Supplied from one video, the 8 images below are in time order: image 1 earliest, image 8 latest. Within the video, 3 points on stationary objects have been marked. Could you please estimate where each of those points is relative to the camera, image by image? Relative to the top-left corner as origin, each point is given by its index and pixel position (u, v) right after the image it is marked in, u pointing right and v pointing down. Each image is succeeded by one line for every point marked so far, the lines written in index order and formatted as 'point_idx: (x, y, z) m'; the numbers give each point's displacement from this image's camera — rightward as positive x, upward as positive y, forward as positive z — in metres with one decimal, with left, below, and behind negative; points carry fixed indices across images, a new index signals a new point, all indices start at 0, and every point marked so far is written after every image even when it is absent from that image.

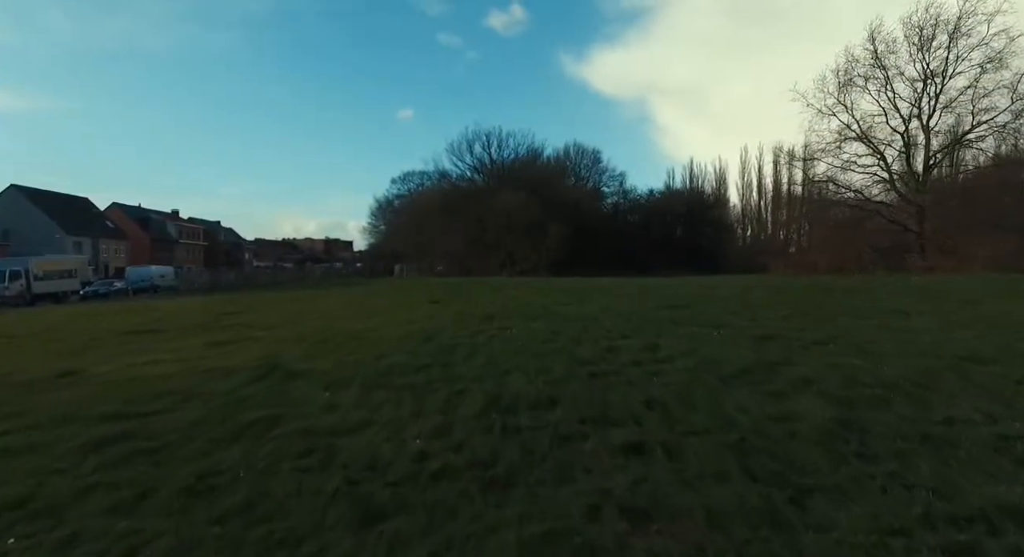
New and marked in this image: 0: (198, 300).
0: (-9.3, -0.5, +17.2) m
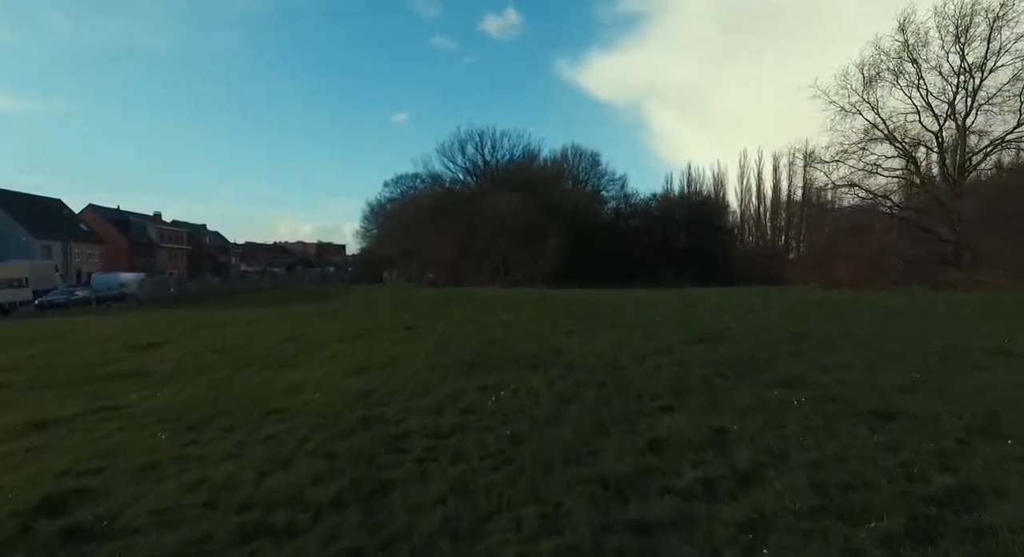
0: (-9.5, -0.9, +15.3) m
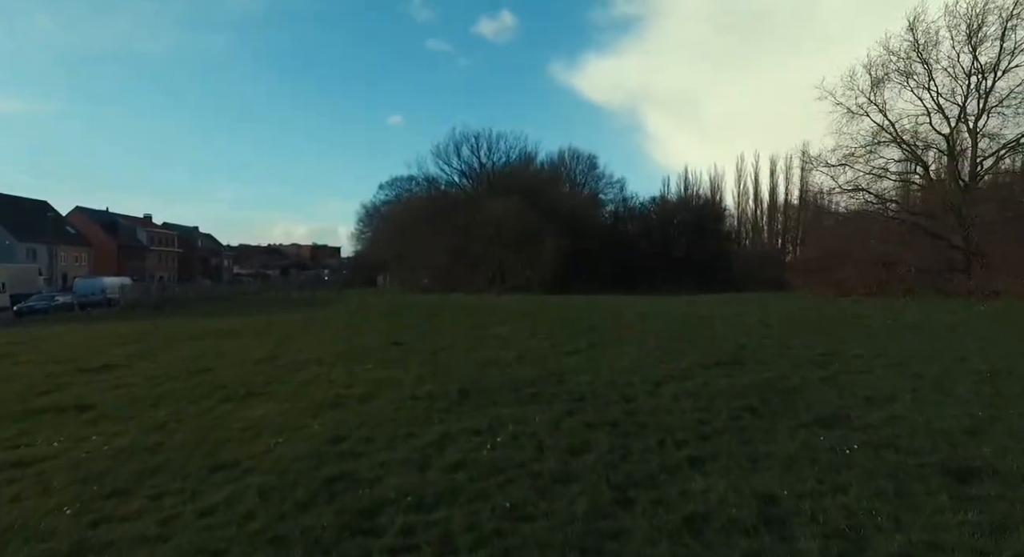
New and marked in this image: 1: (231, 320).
0: (-9.6, -1.0, +14.6) m
1: (-6.1, -0.9, +12.3) m
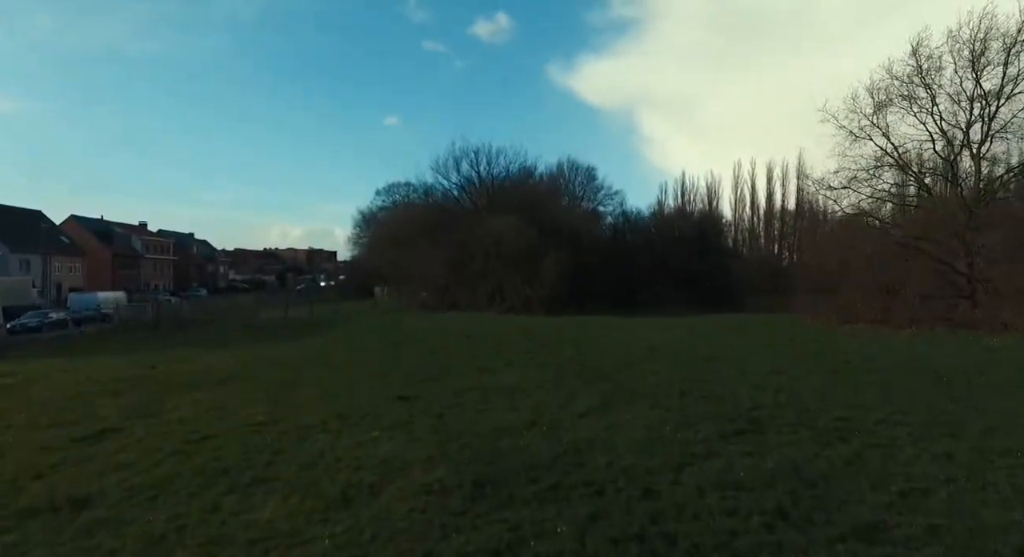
0: (-9.5, -1.7, +14.3) m
1: (-6.0, -1.6, +12.1) m
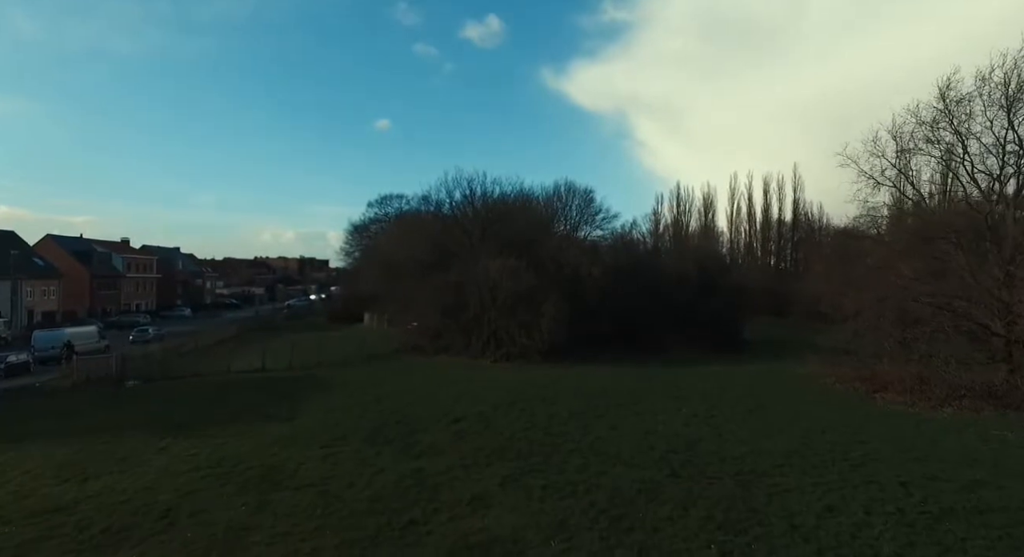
0: (-9.6, -3.3, +12.7) m
1: (-6.1, -3.1, +10.5) m
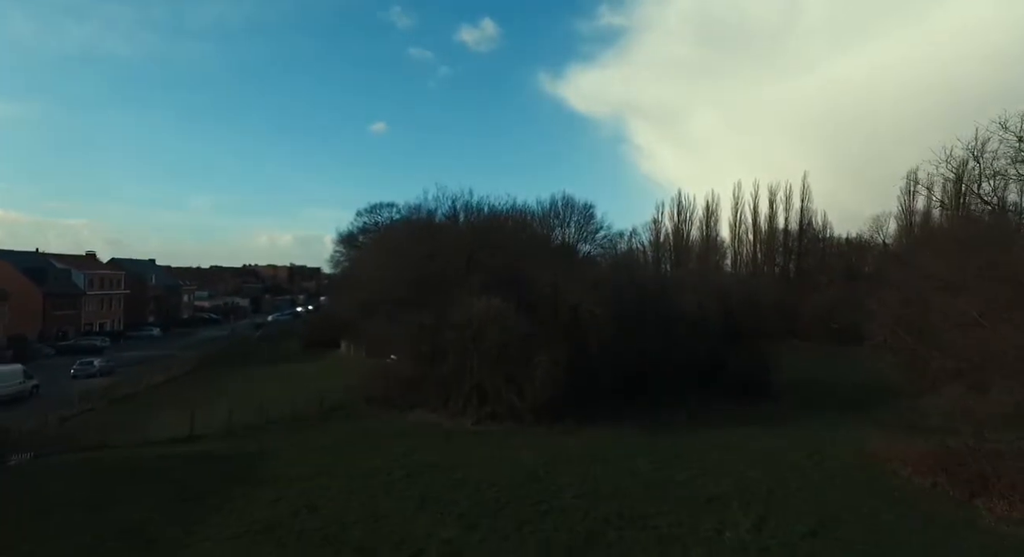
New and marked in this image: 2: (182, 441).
0: (-9.9, -4.5, +9.1) m
1: (-6.4, -4.4, +6.9) m
2: (-8.7, -4.3, +14.8) m
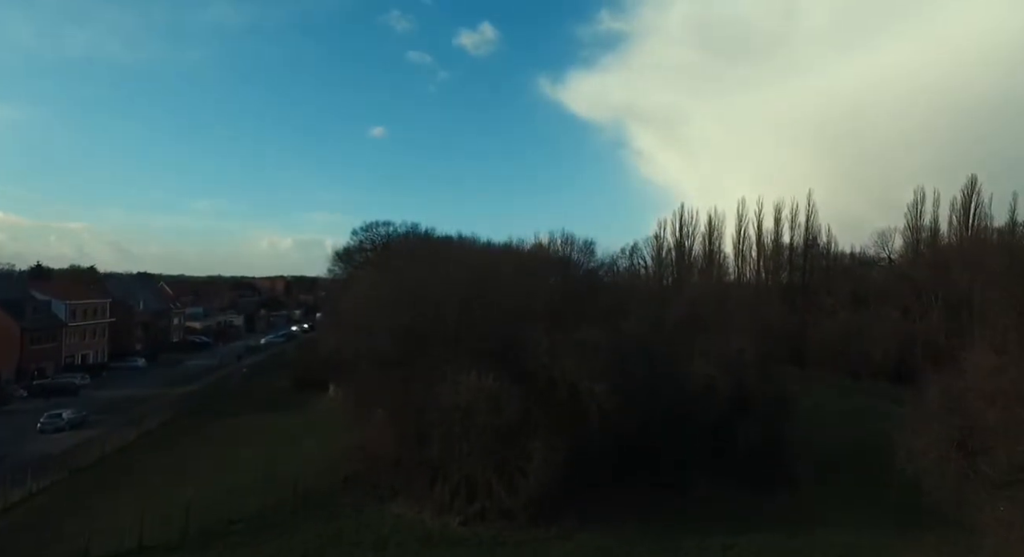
0: (-10.2, -6.7, +7.4) m
1: (-6.7, -6.5, +5.2) m
2: (-9.0, -6.5, +13.1) m
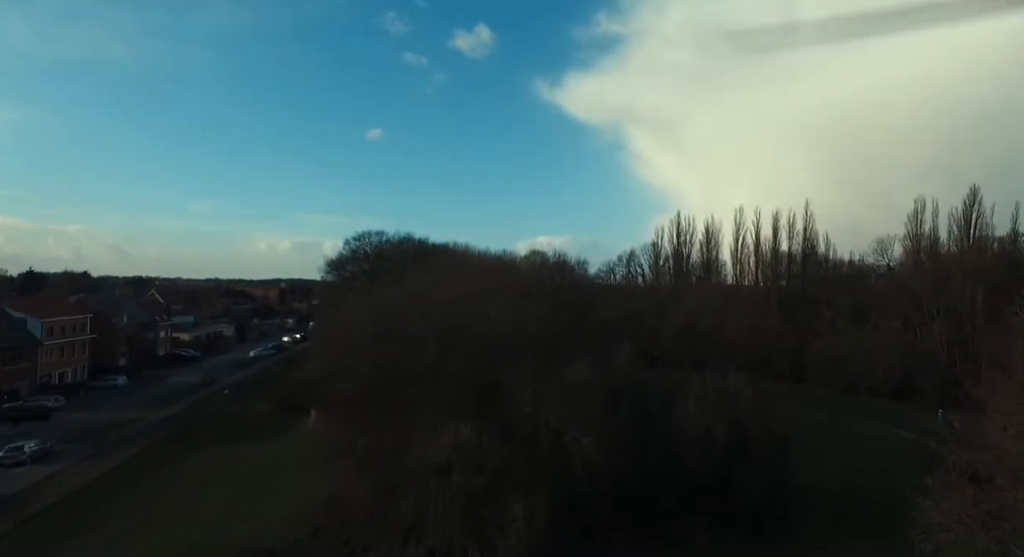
0: (-10.7, -7.7, +6.0) m
1: (-7.2, -7.6, +3.9) m
2: (-9.5, -7.6, +11.8) m
